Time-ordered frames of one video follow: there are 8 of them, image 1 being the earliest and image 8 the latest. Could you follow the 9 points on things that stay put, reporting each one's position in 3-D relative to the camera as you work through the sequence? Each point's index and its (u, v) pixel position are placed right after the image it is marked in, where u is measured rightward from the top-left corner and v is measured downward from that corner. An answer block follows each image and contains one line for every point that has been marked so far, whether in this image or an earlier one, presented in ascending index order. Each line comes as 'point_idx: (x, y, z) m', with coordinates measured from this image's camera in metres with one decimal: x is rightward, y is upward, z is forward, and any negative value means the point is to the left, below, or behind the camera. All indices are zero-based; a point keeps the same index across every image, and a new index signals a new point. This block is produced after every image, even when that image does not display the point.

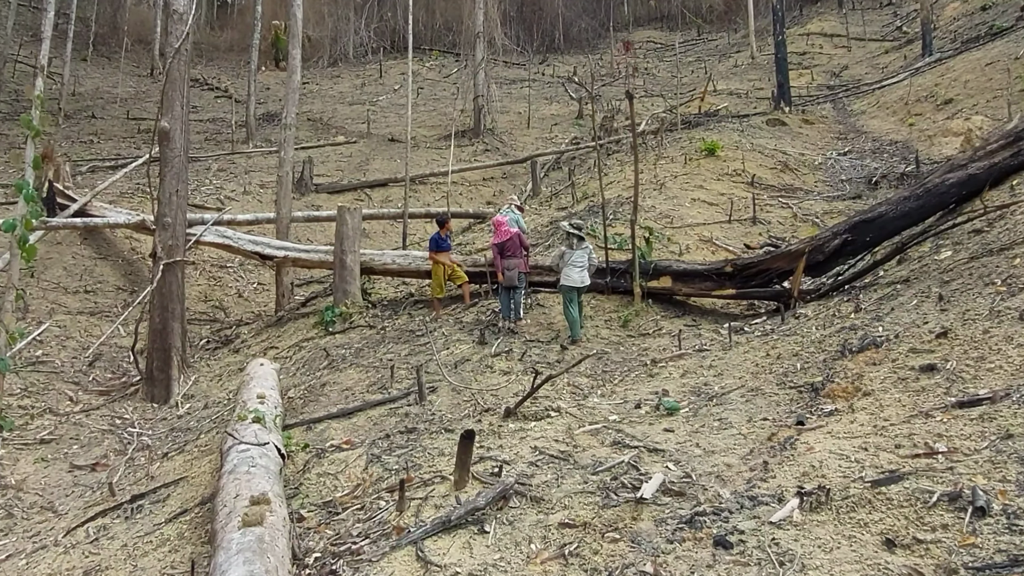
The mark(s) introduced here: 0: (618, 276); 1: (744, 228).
0: (+1.1, +0.1, +8.8) m
1: (+3.3, +0.9, +11.9) m
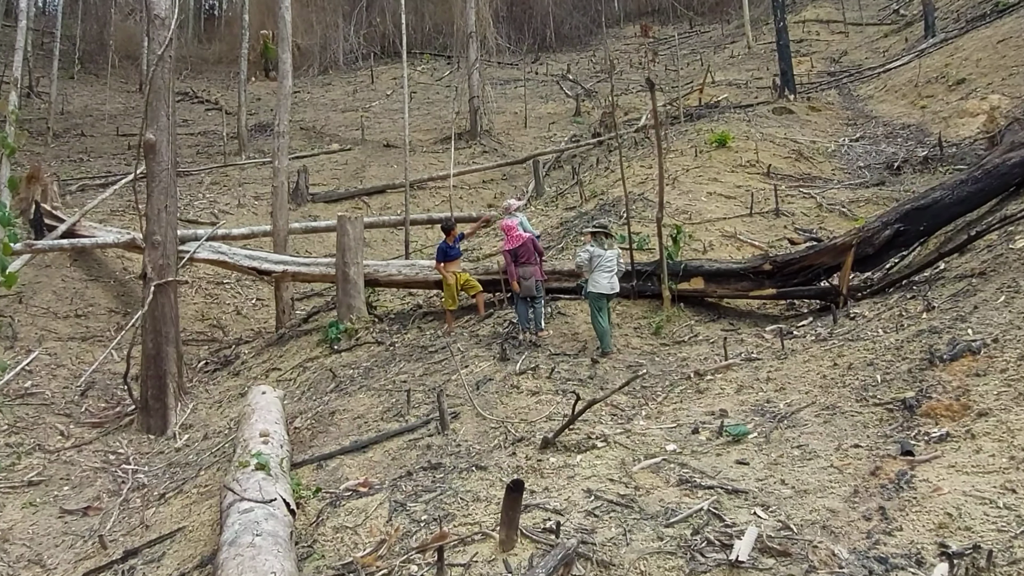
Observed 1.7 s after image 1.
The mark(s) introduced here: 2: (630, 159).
0: (+1.3, +0.1, +8.1) m
1: (+3.4, +0.9, +11.2) m
2: (+2.1, +2.4, +15.3) m
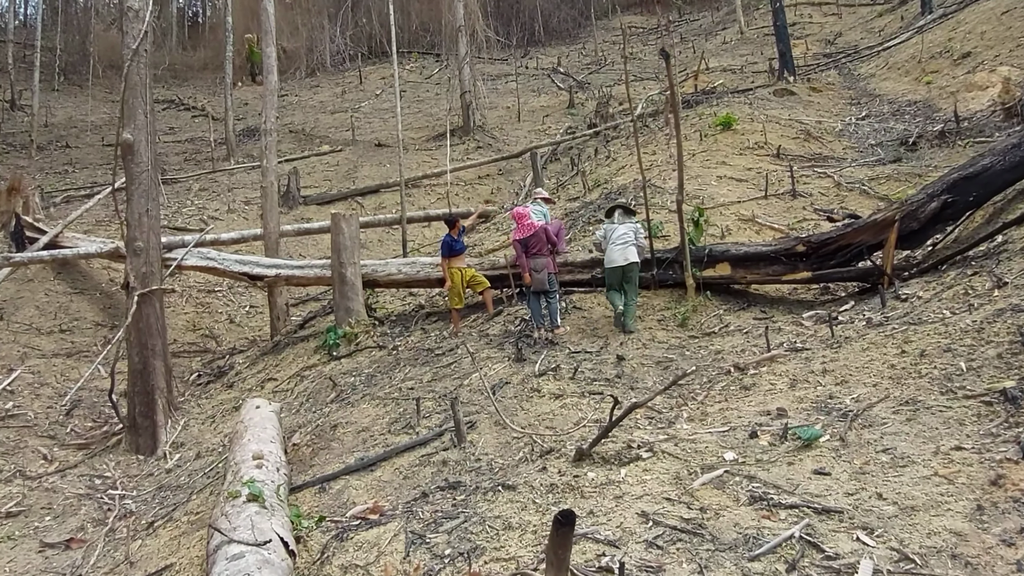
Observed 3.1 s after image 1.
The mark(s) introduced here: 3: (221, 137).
0: (+1.4, +0.2, +7.5) m
1: (+3.5, +1.1, +10.6) m
2: (+2.1, +2.6, +14.7) m
3: (-7.0, +3.6, +19.9) m
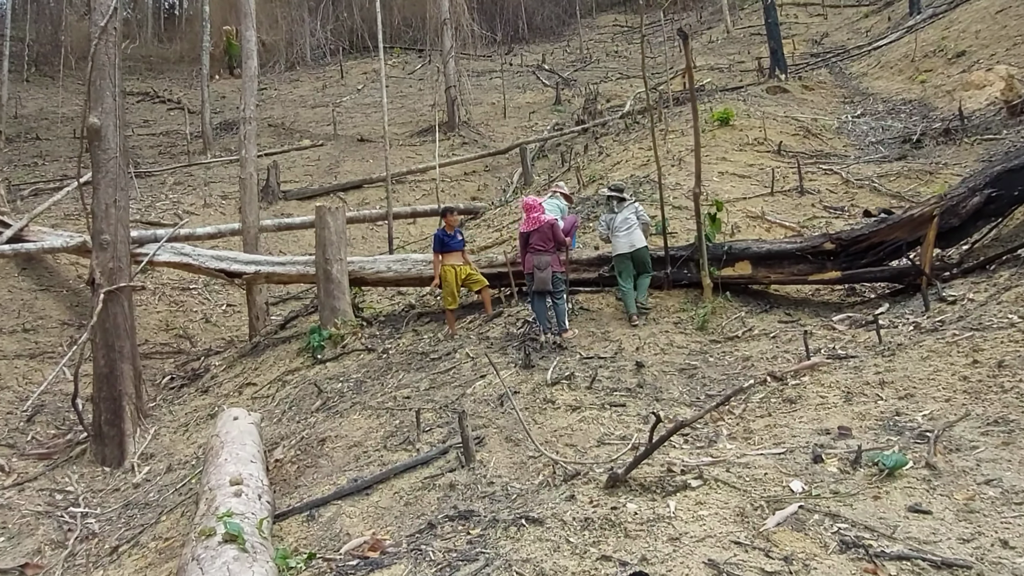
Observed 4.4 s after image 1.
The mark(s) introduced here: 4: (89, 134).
0: (+1.4, +0.2, +7.0) m
1: (+3.4, +1.1, +10.1) m
2: (+1.9, +2.6, +14.2) m
3: (-7.3, +3.7, +19.1) m
4: (-3.4, +1.2, +6.7) m
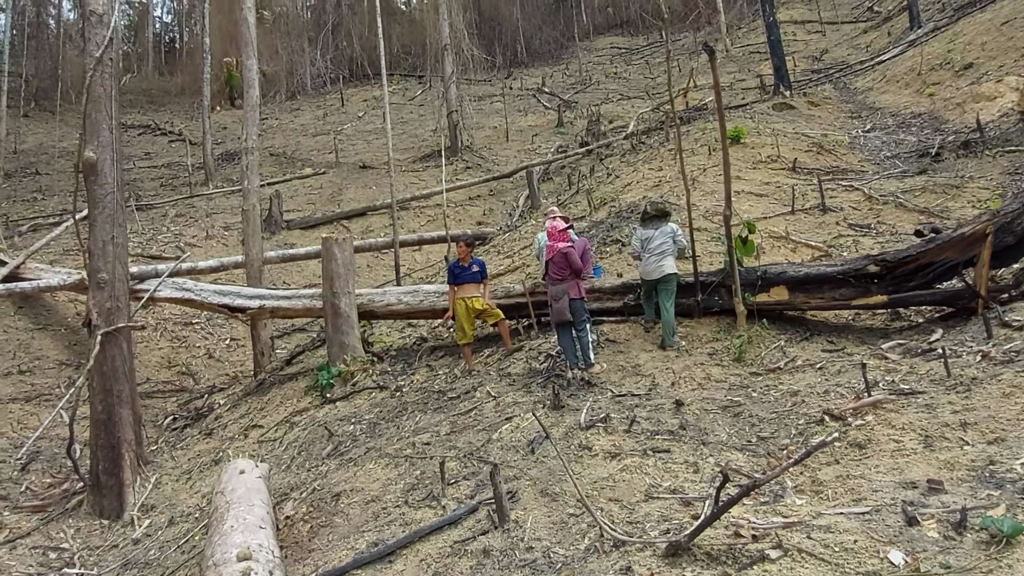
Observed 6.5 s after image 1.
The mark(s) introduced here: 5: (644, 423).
0: (+1.6, 0.0, +6.6) m
1: (+3.6, +0.8, +9.7) m
2: (+2.1, +2.1, +13.8) m
3: (-7.2, +2.9, +18.8) m
4: (-3.3, +0.9, +6.3) m
5: (+0.8, -0.8, +4.9) m
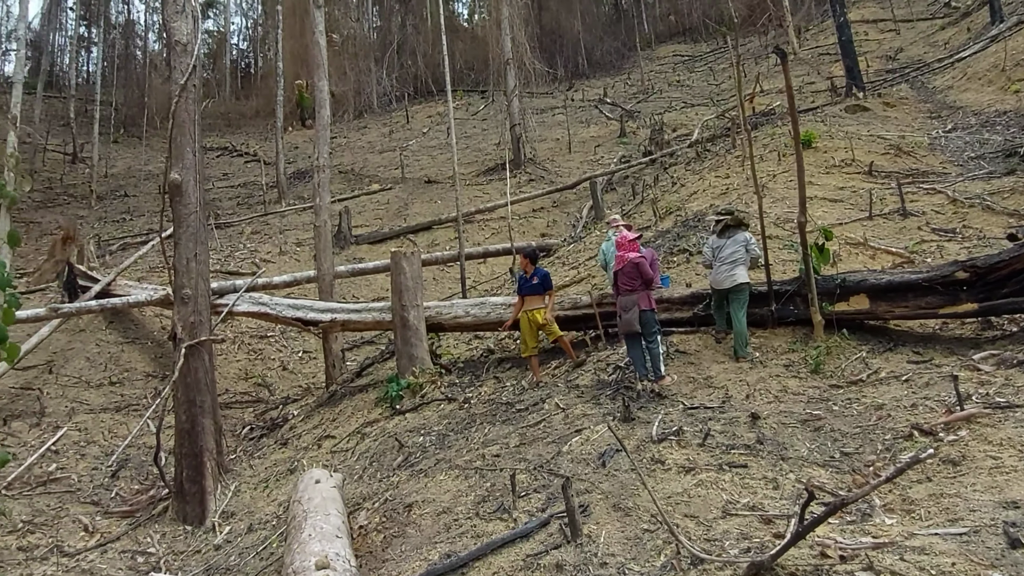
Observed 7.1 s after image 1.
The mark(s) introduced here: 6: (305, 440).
0: (+2.1, -0.1, +6.4) m
1: (+4.4, +0.7, +9.4) m
2: (+3.2, +2.0, +13.6) m
3: (-5.6, +2.5, +19.3) m
4: (-2.8, +0.8, +6.6) m
5: (+1.2, -0.9, +4.8) m
6: (-2.0, -1.5, +8.0) m
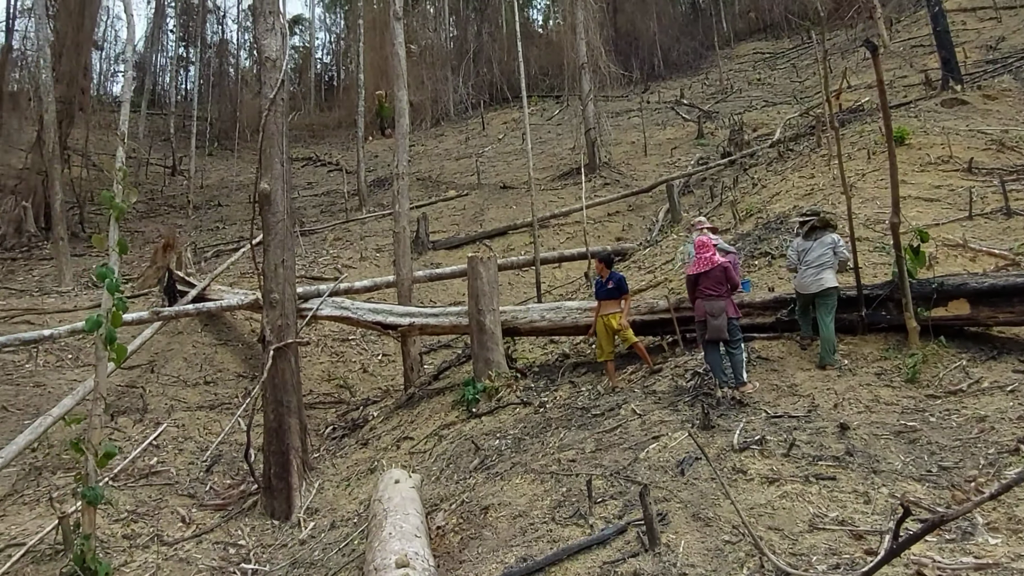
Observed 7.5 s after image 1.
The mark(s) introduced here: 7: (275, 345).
0: (+2.7, -0.1, +6.1) m
1: (+5.2, +0.7, +8.9) m
2: (+4.4, +1.9, +13.3) m
3: (-3.8, +2.4, +19.8) m
4: (-2.2, +0.7, +6.8) m
5: (+1.6, -0.9, +4.6) m
6: (-1.3, -1.5, +8.1) m
7: (-2.1, -0.5, +6.9) m
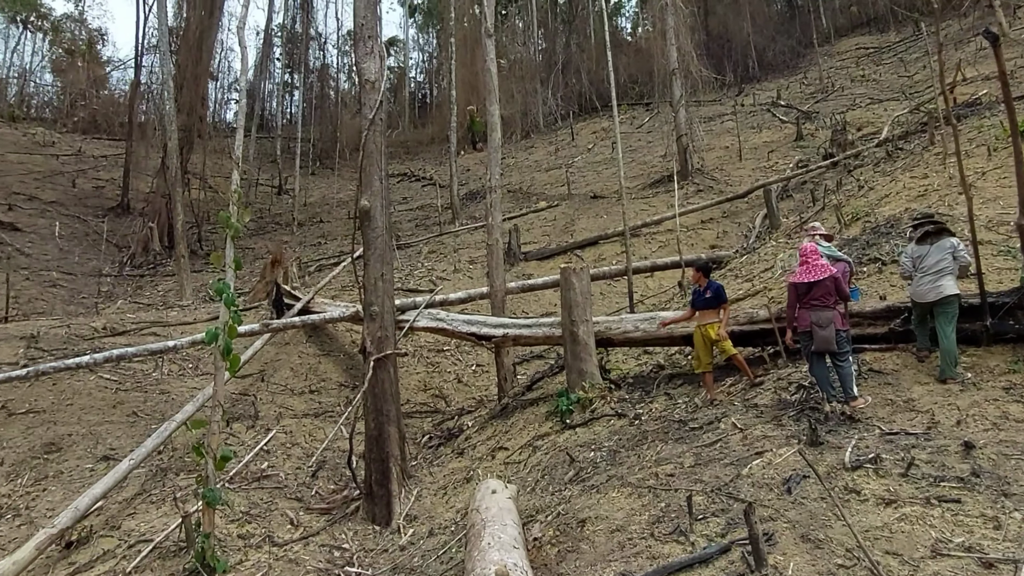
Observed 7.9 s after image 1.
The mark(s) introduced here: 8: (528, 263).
0: (+3.4, -0.2, +5.8) m
1: (+6.2, +0.7, +8.3) m
2: (+5.8, +1.8, +12.7) m
3: (-1.6, +2.1, +20.1) m
4: (-1.4, +0.6, +7.0) m
5: (+2.2, -0.9, +4.4) m
6: (-0.3, -1.7, +8.1) m
7: (-1.2, -0.6, +7.0) m
8: (+0.3, +0.4, +14.5) m
